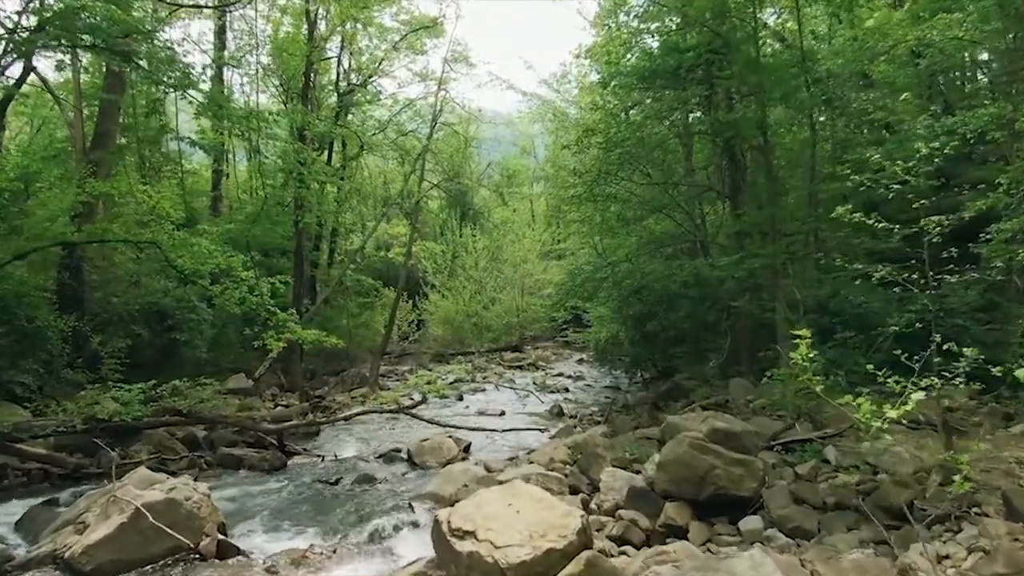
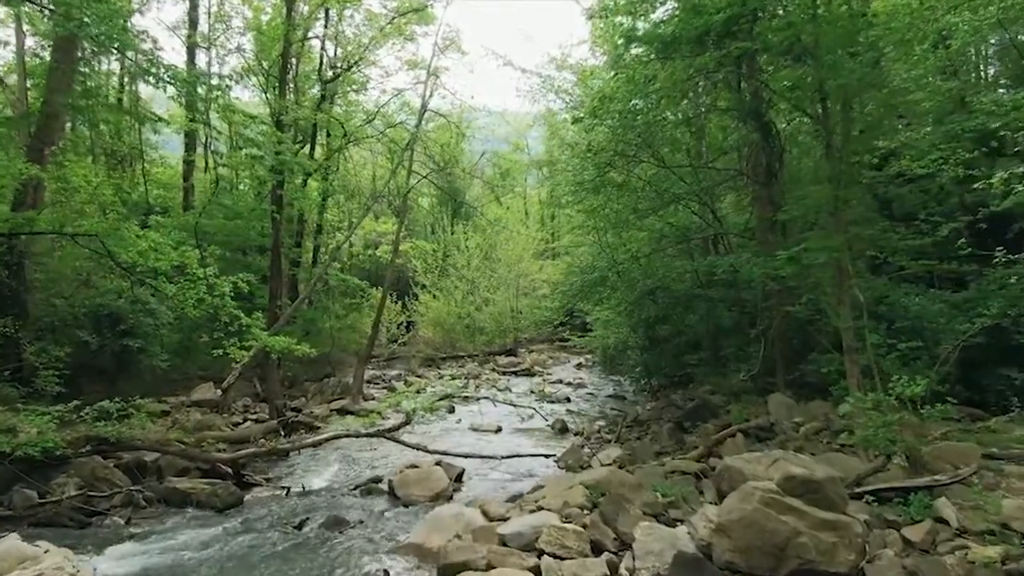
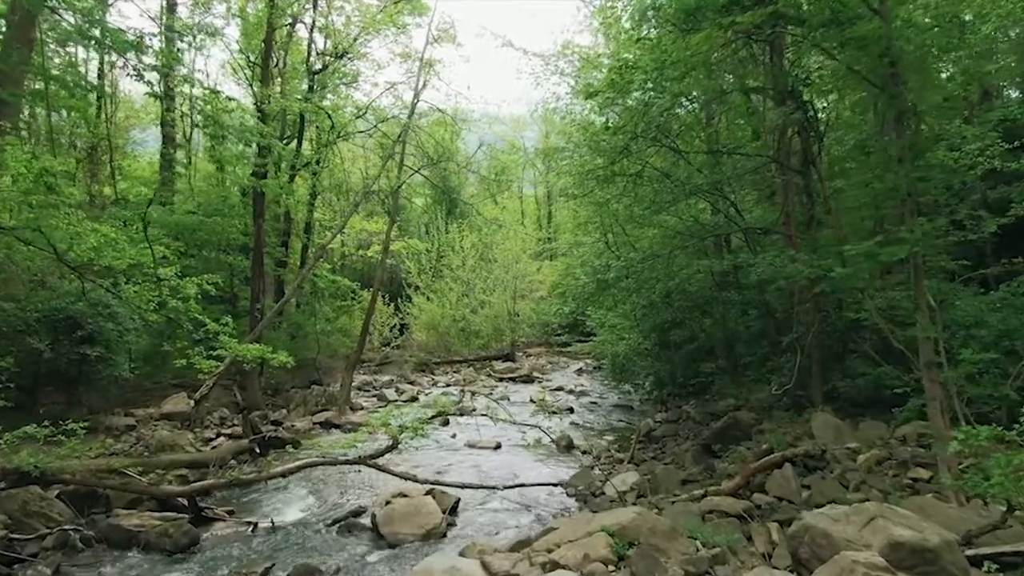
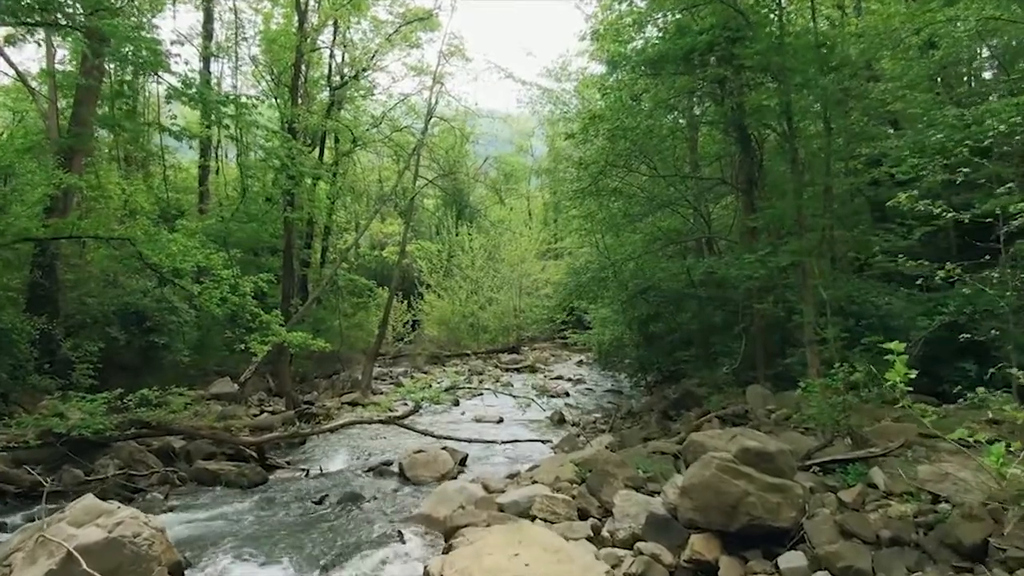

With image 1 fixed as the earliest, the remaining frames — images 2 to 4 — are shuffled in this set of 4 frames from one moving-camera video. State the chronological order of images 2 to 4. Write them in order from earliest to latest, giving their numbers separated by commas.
4, 2, 3
